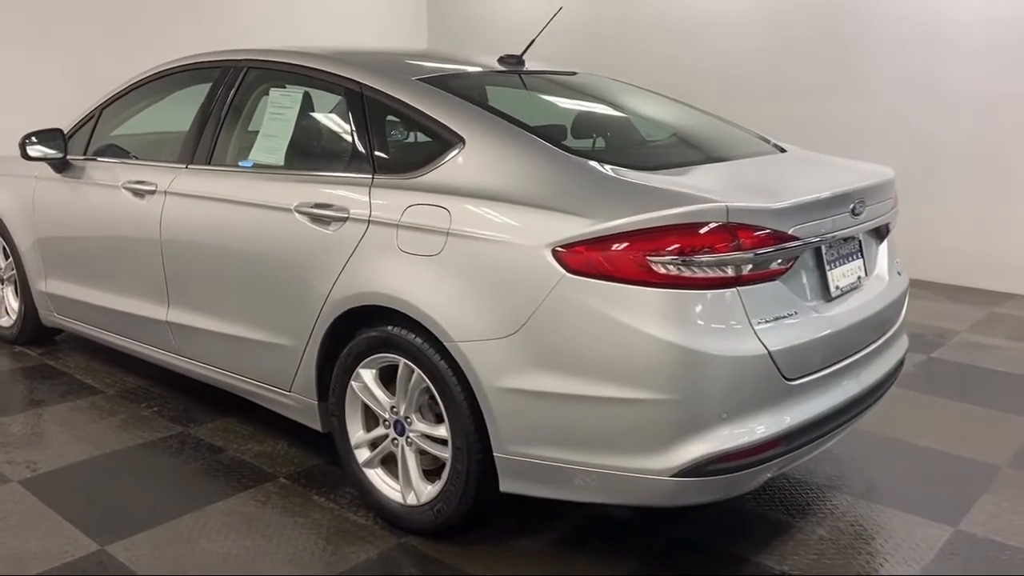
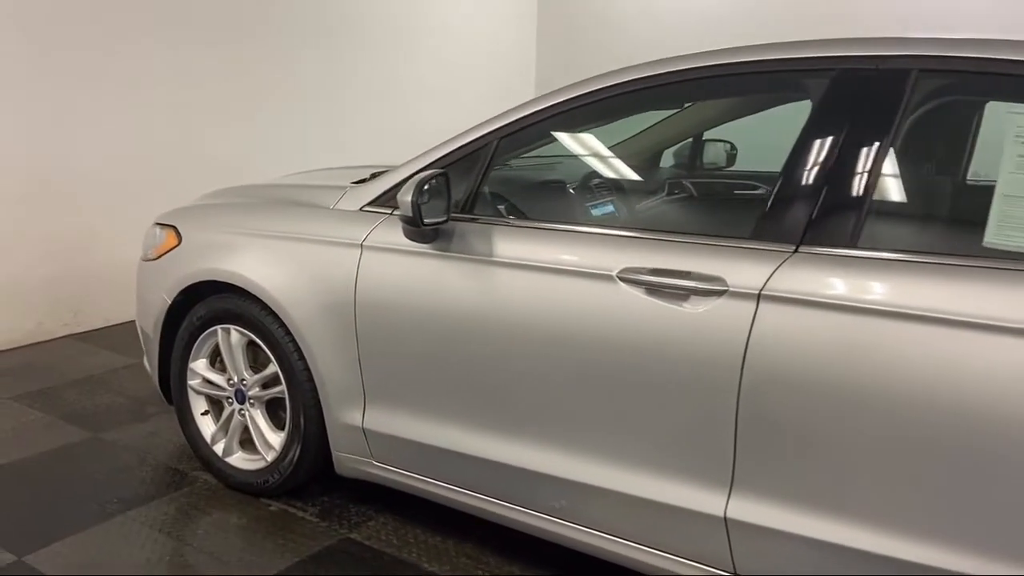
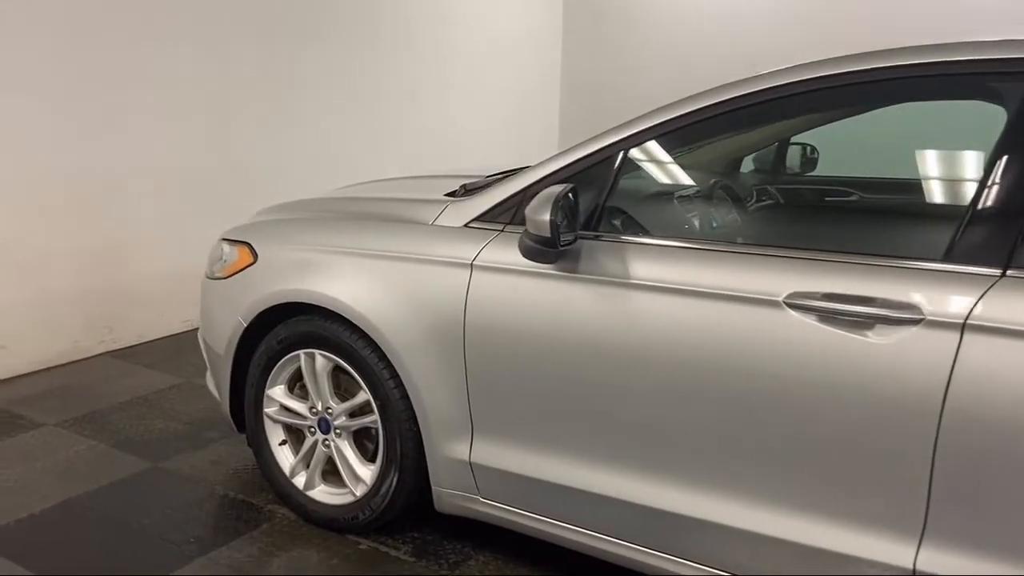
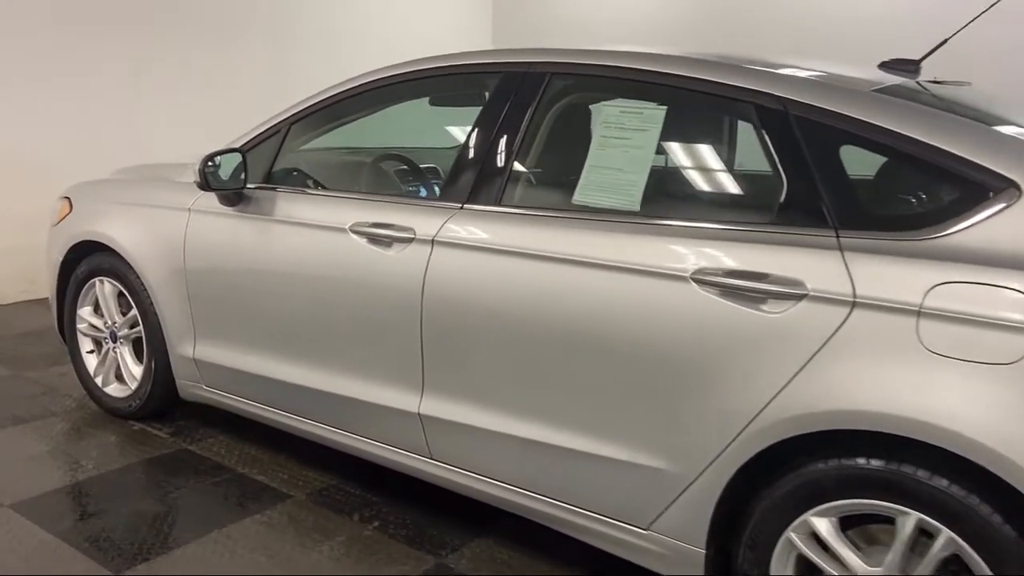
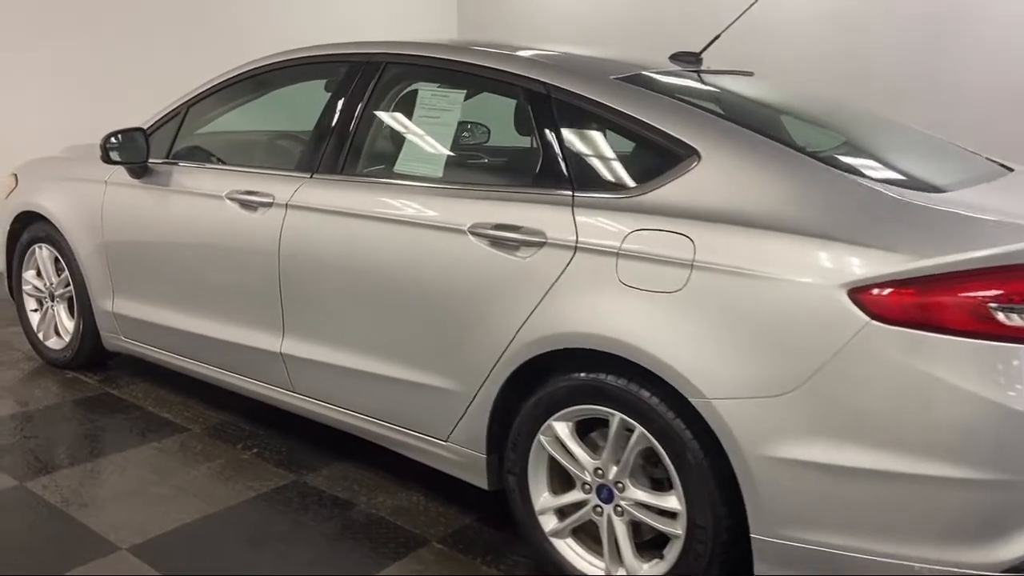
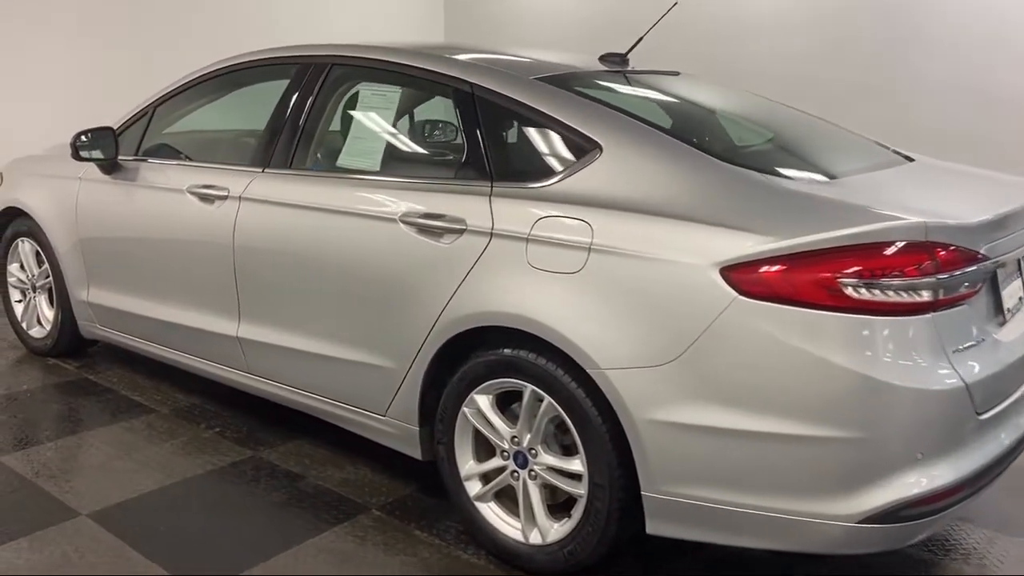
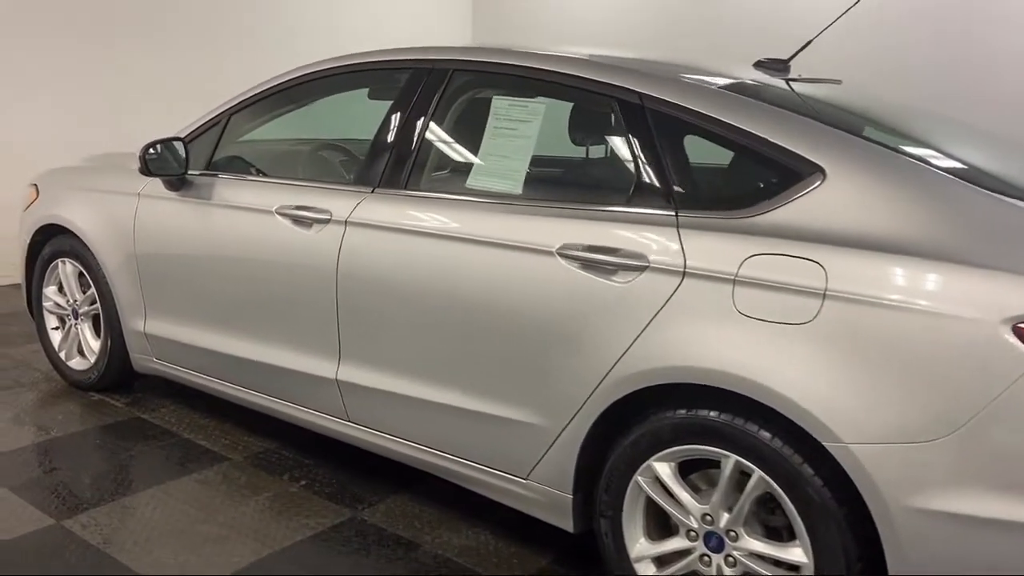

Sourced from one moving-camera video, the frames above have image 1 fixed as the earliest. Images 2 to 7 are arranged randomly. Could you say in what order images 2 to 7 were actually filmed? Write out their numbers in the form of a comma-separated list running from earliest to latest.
6, 5, 7, 4, 2, 3
